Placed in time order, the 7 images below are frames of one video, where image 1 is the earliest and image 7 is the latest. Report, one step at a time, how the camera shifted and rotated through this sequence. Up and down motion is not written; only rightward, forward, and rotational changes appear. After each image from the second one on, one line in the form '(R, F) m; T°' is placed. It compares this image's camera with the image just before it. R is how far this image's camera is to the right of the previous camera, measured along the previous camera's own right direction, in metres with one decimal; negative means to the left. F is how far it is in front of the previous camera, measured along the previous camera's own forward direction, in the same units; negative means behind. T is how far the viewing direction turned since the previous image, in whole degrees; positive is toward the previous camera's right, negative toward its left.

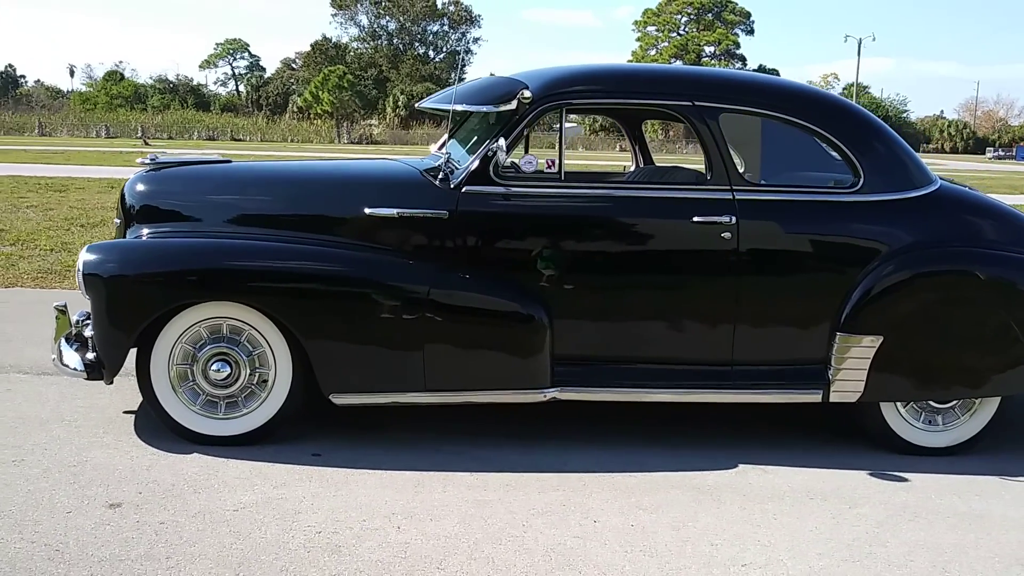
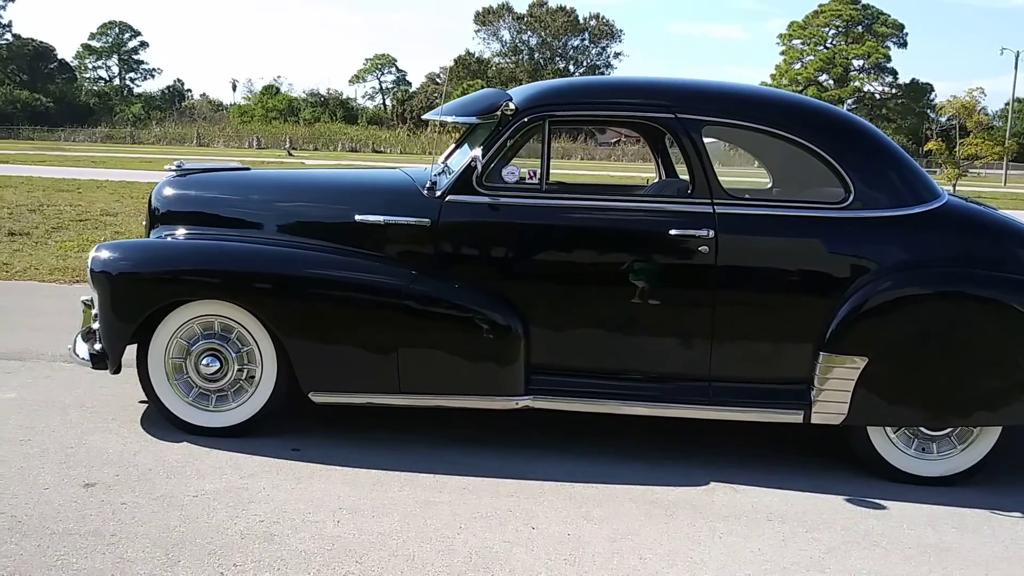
(+0.6, 0.0) m; -8°
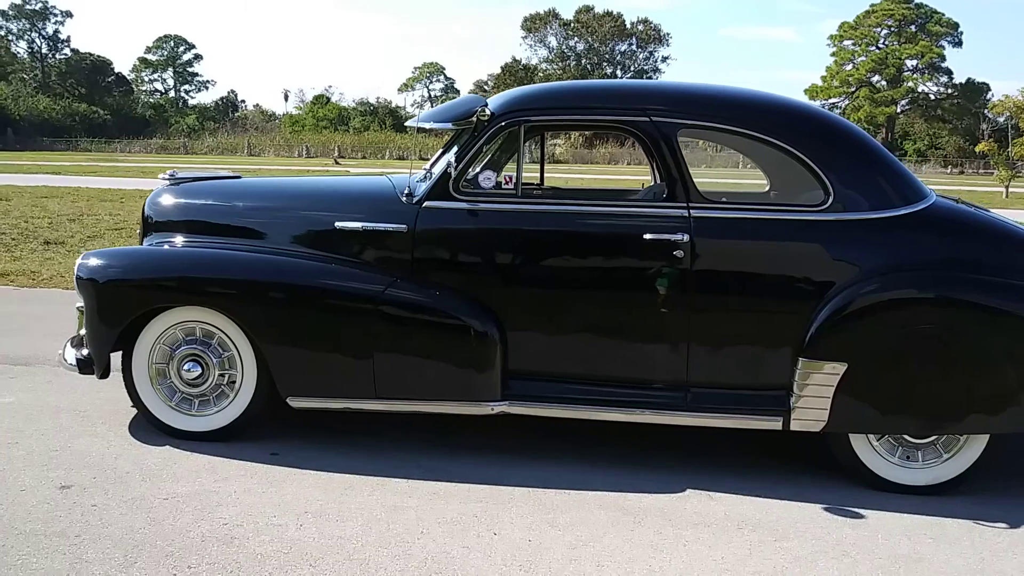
(+0.3, 0.0) m; -3°
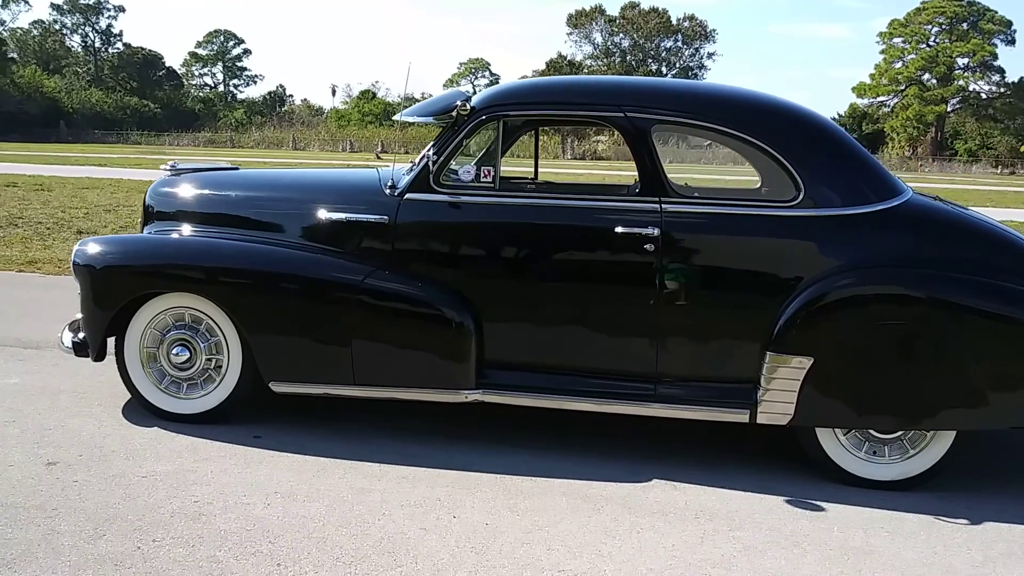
(+0.3, -0.1) m; -3°
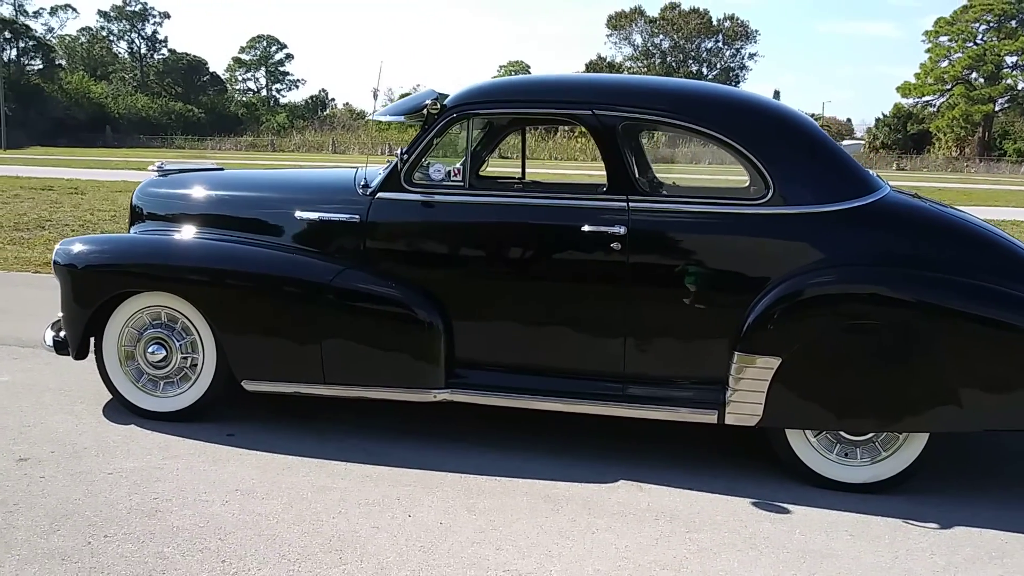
(+0.3, 0.0) m; -2°
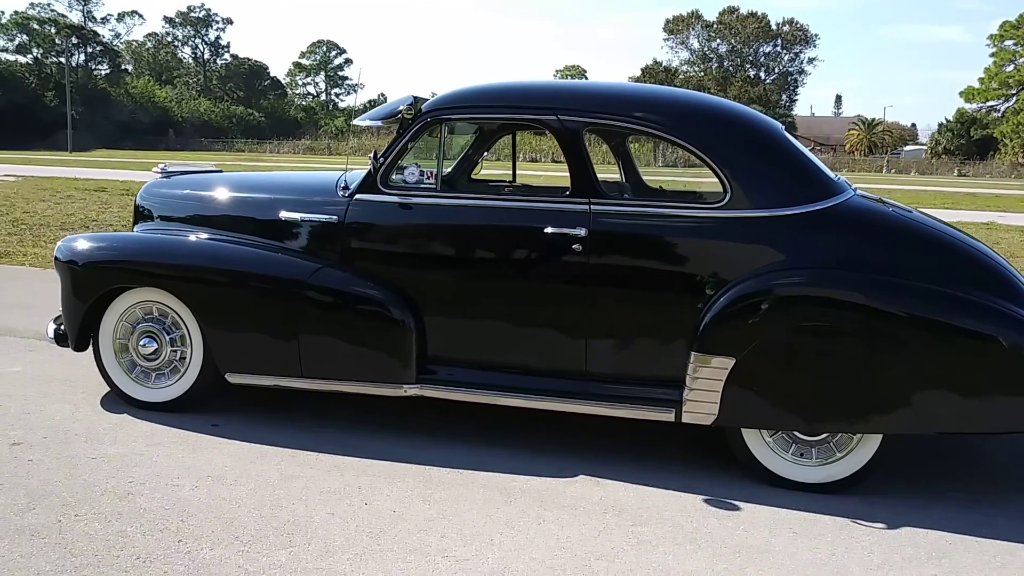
(+0.4, -0.1) m; -3°
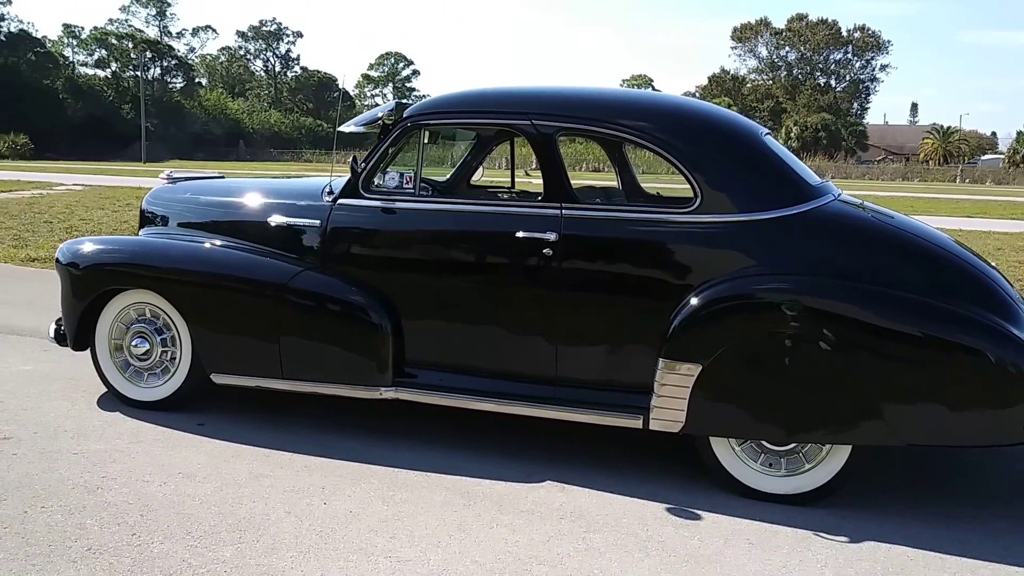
(+0.4, 0.0) m; -4°
